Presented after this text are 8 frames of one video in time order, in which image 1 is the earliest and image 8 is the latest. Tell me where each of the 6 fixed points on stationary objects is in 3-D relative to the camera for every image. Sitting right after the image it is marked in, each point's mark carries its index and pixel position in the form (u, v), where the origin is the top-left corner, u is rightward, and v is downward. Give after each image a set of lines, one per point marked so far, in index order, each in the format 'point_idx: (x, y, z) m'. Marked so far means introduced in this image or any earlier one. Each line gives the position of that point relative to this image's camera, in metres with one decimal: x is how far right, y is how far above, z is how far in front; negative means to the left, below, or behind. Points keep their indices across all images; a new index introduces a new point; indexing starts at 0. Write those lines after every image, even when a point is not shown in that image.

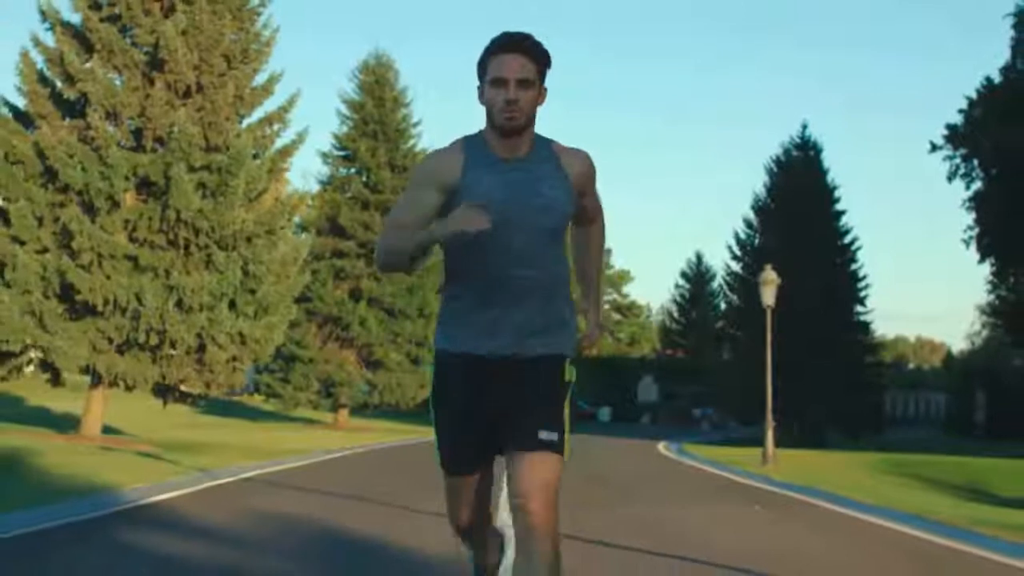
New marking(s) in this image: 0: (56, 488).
0: (-5.3, -2.3, +16.6) m
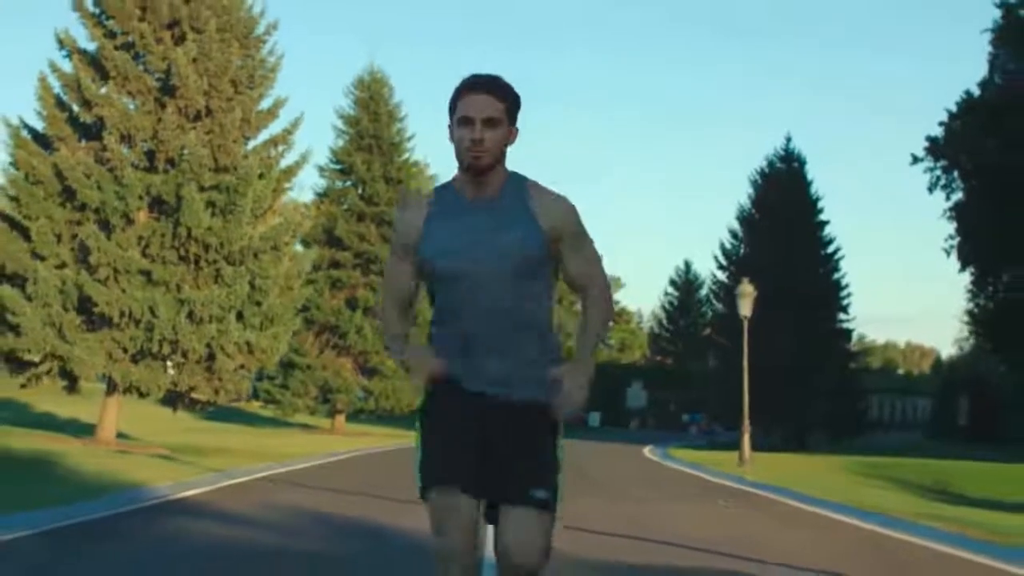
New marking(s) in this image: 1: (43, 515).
0: (-5.4, -2.5, +18.3) m
1: (-4.9, -2.4, +15.2) m
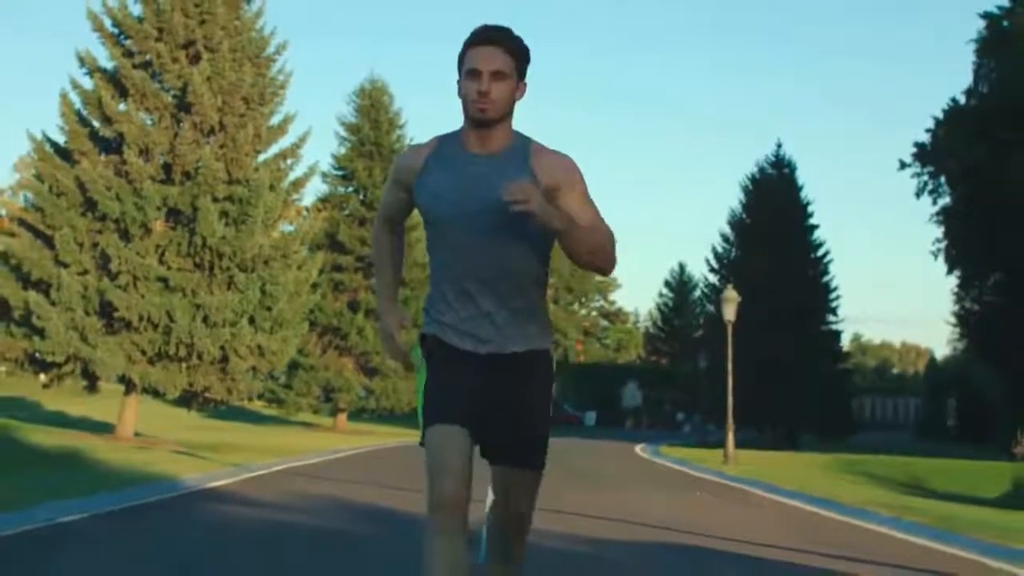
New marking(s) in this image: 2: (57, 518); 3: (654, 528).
0: (-5.5, -2.7, +20.0) m
1: (-5.0, -2.5, +17.0) m
2: (-4.8, -2.4, +15.5) m
3: (+1.7, -2.7, +16.6) m
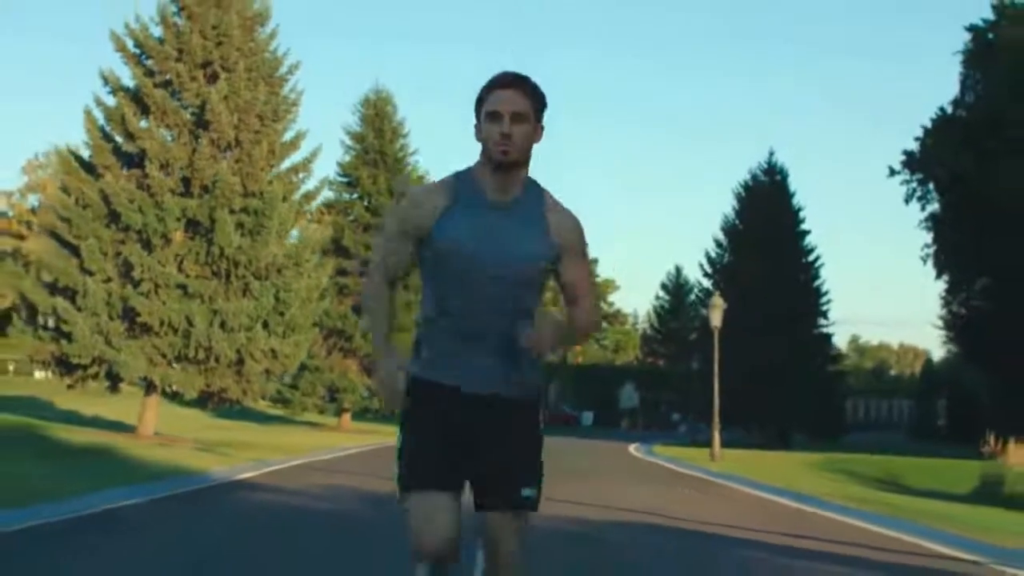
0: (-5.5, -2.8, +21.9) m
1: (-5.0, -2.6, +18.9) m
2: (-4.9, -2.6, +17.4) m
3: (+1.7, -2.9, +18.5) m
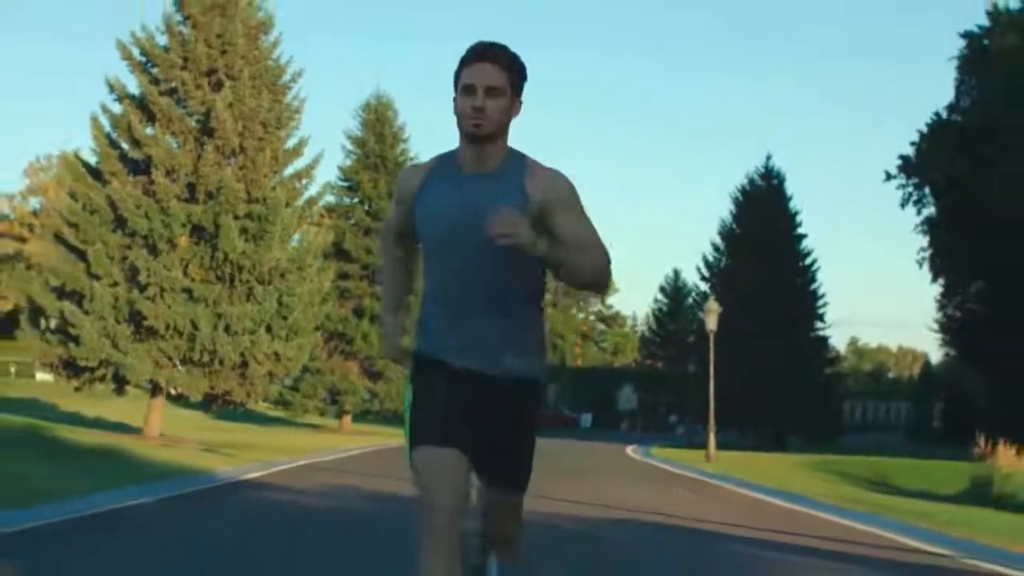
0: (-5.5, -2.9, +22.6) m
1: (-5.0, -2.7, +19.5) m
2: (-4.9, -2.7, +18.0) m
3: (+1.7, -3.0, +19.1) m
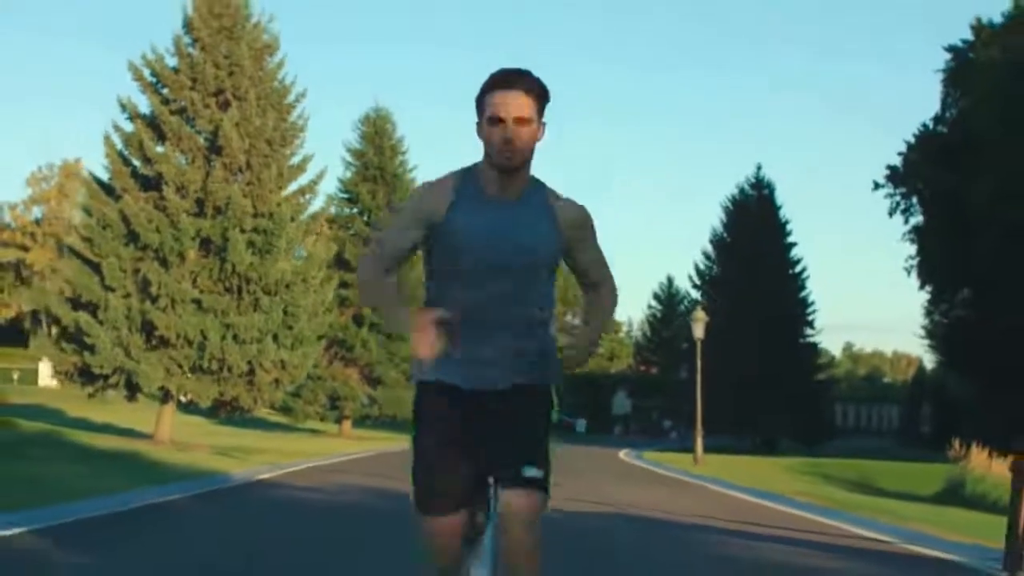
0: (-5.6, -3.1, +24.1) m
1: (-5.1, -2.9, +21.0) m
2: (-5.0, -2.9, +19.5) m
3: (+1.6, -3.2, +20.6) m
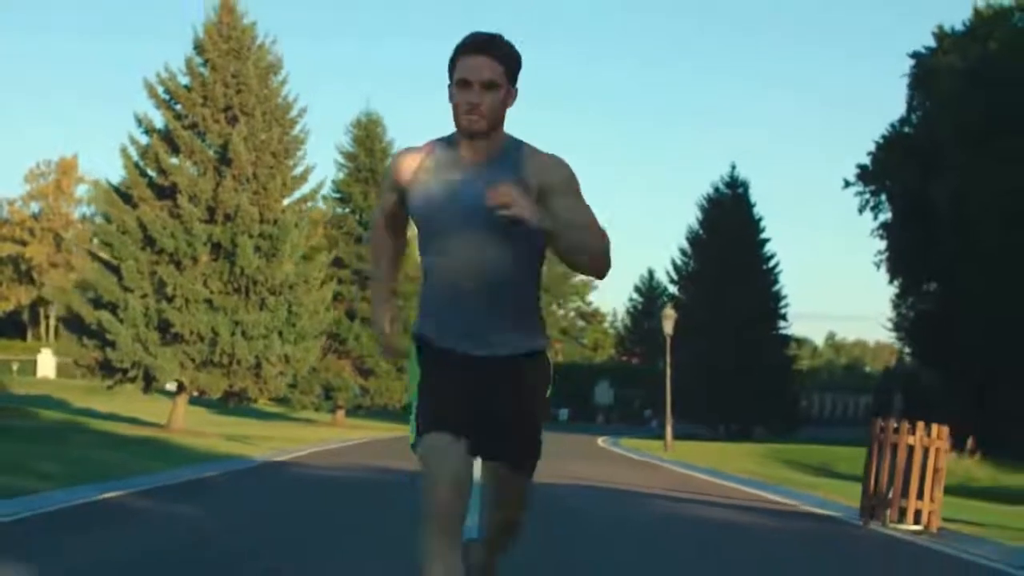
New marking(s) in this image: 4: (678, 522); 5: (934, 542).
0: (-5.9, -3.2, +27.3) m
1: (-5.3, -3.1, +24.2) m
2: (-5.2, -3.0, +22.8) m
3: (+1.4, -3.3, +23.9) m
4: (+1.9, -2.7, +16.8) m
5: (+4.1, -2.5, +14.6) m
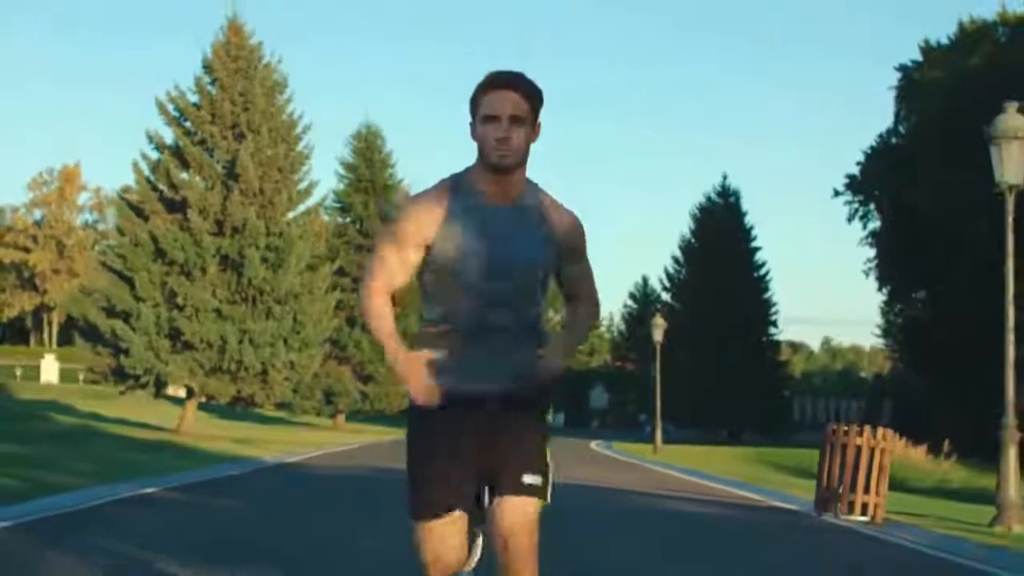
0: (-6.0, -3.4, +28.9) m
1: (-5.4, -3.3, +25.9) m
2: (-5.3, -3.2, +24.4) m
3: (+1.3, -3.5, +25.6) m
4: (+1.9, -2.9, +18.5) m
5: (+4.1, -2.7, +16.2) m
